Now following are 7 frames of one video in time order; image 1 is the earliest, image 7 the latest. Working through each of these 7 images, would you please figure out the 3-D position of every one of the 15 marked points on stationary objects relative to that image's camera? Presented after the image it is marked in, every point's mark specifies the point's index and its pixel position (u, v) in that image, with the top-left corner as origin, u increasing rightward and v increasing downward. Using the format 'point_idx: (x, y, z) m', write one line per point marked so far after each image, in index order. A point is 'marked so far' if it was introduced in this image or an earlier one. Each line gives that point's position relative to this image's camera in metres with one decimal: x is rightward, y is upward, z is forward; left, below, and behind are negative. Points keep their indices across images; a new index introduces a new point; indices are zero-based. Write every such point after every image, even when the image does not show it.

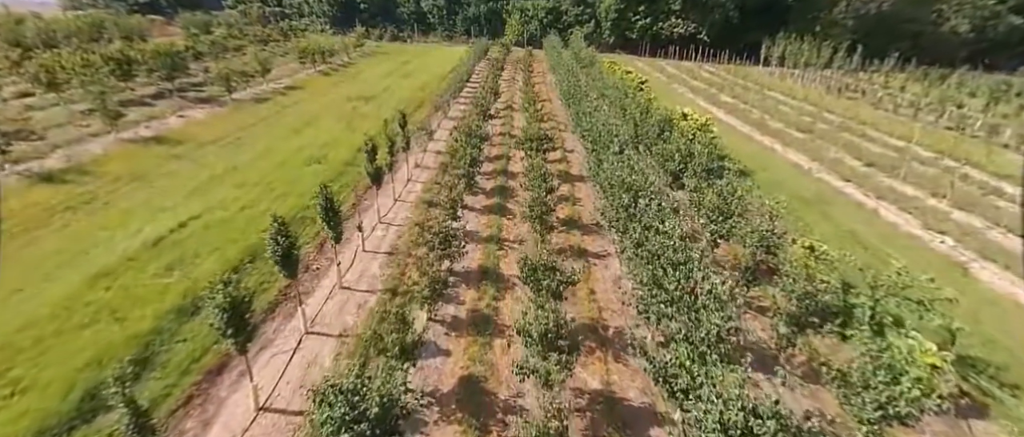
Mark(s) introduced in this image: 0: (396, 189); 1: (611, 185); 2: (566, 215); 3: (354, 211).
0: (-5.2, +1.3, +19.8) m
1: (+3.6, +1.1, +15.6) m
2: (+2.3, +0.1, +18.8) m
3: (-6.1, +0.3, +17.2) m
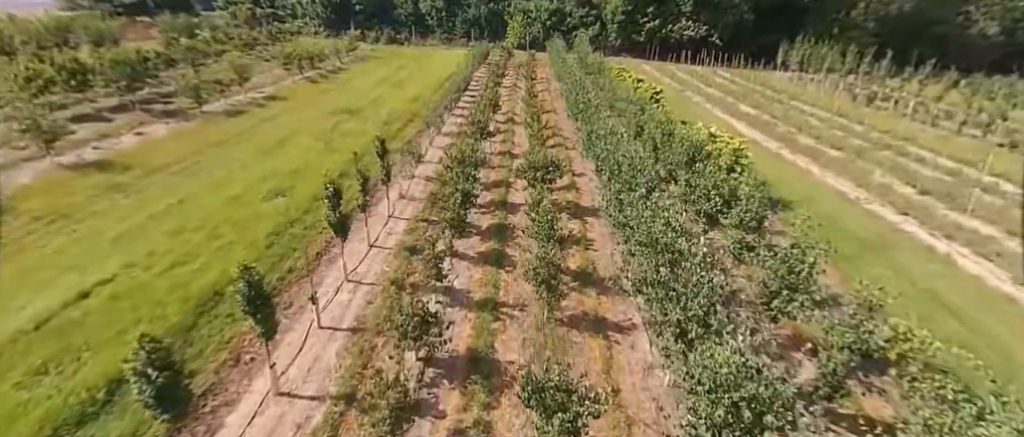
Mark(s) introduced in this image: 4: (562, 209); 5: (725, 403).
0: (-5.2, -0.5, +16.5) m
1: (+3.5, -0.7, +12.2) m
2: (+2.3, -1.7, +15.4) m
3: (-6.2, -1.5, +13.9) m
4: (+2.2, +0.4, +19.6) m
5: (+3.3, -2.8, +7.0) m
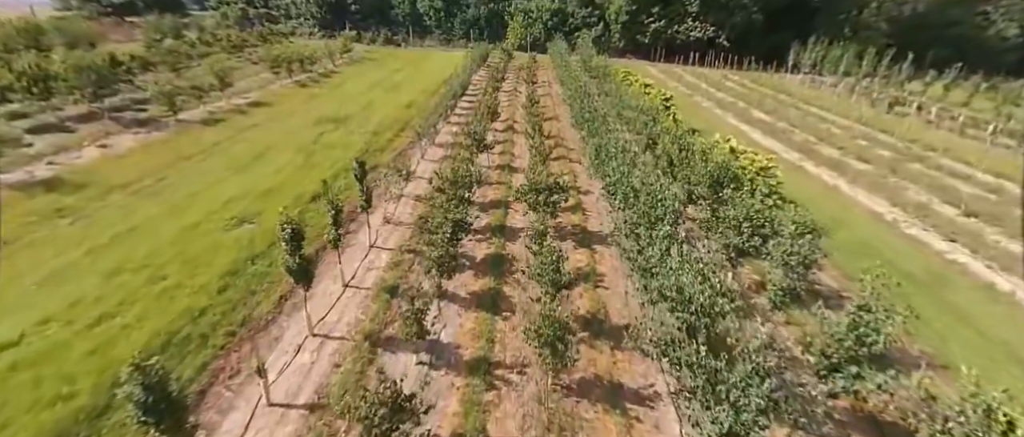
0: (-5.3, -1.6, +14.3) m
1: (+3.5, -1.8, +10.0) m
2: (+2.2, -2.7, +13.2) m
3: (-6.2, -2.5, +11.7) m
4: (+2.2, -0.7, +17.4) m
5: (+3.2, -3.9, +4.8) m
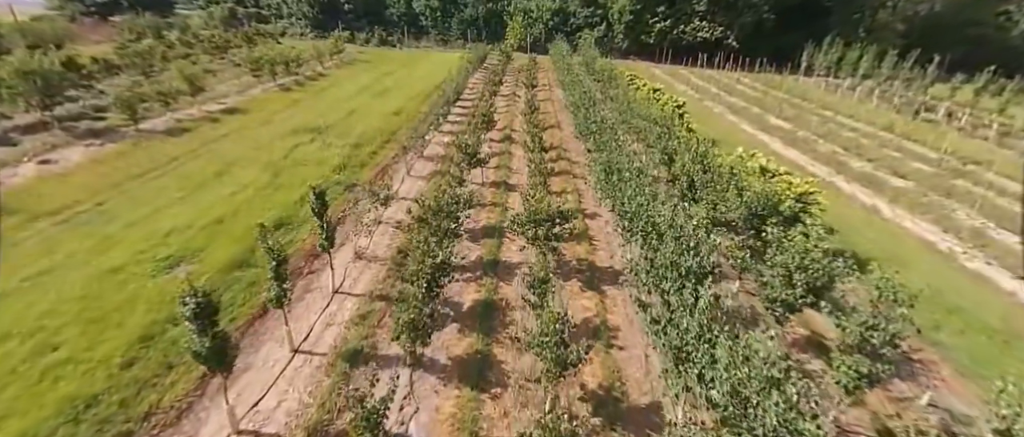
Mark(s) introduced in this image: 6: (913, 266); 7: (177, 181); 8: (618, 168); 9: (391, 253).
0: (-5.5, -2.7, +11.5) m
1: (+3.3, -2.9, +7.3) m
2: (+2.0, -3.9, +10.4) m
3: (-6.4, -3.7, +9.0) m
4: (+2.0, -1.9, +14.7) m
5: (+3.0, -5.1, +2.0) m
6: (+14.5, -1.6, +16.0) m
7: (-14.7, +1.7, +19.3) m
8: (+4.2, +2.0, +17.6) m
9: (-4.1, -1.2, +14.8) m
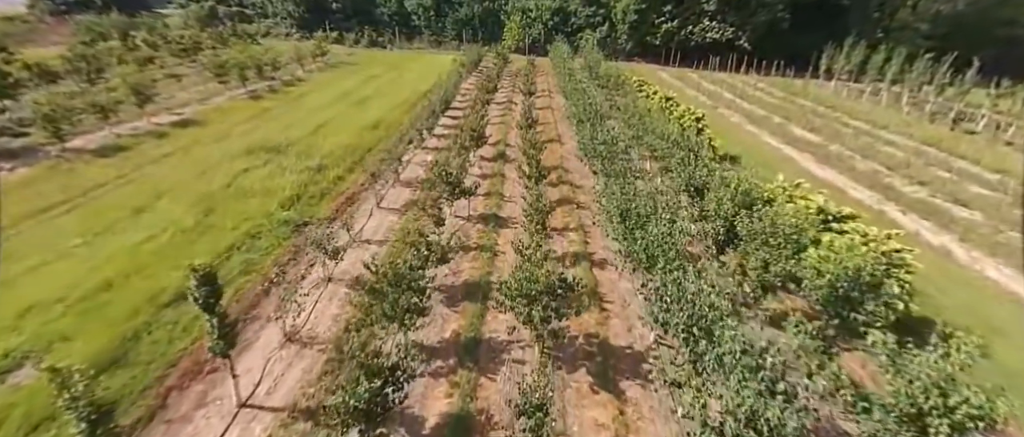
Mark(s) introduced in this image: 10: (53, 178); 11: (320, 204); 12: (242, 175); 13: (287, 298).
0: (-5.9, -4.4, +7.7) m
1: (+2.9, -4.6, +3.4) m
2: (+1.7, -5.6, +6.6) m
3: (-6.8, -5.4, +5.1) m
4: (+1.6, -3.6, +10.9) m
5: (+2.7, -6.8, -1.8) m
6: (+14.1, -3.3, +12.1) m
7: (-15.1, 0.0, +15.5) m
8: (+3.8, +0.3, +13.8) m
9: (-4.5, -2.9, +11.0) m
10: (-19.5, +1.7, +18.8) m
11: (-7.6, +0.6, +17.3) m
12: (-11.5, +1.8, +18.7) m
13: (-6.2, -2.1, +12.0) m
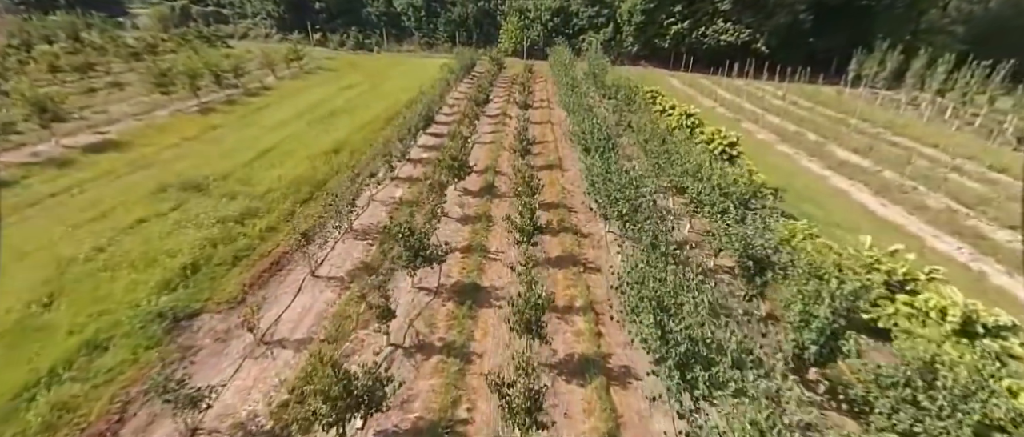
0: (-6.4, -6.6, +2.8) m
1: (+2.4, -6.8, -1.5) m
2: (+1.2, -7.8, +1.7) m
3: (-7.3, -7.6, +0.2) m
4: (+1.1, -5.8, +6.0) m
5: (+2.1, -9.0, -6.7) m
6: (+13.6, -5.6, +7.2) m
7: (-15.6, -2.2, +10.6) m
8: (+3.3, -1.9, +8.9) m
9: (-5.0, -5.1, +6.1) m
10: (-20.0, -0.4, +13.9) m
11: (-8.1, -1.6, +12.4) m
12: (-12.0, -0.4, +13.8) m
13: (-6.7, -4.3, +7.1) m
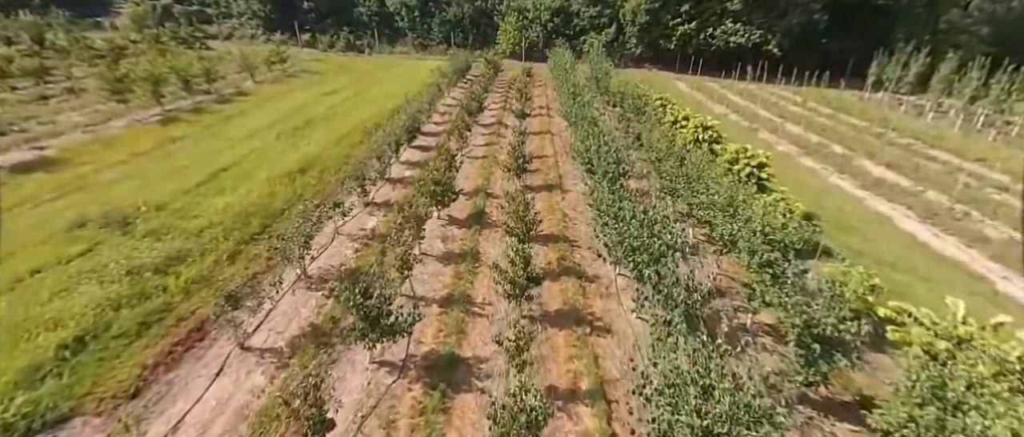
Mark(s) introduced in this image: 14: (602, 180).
0: (-6.7, -7.9, -0.1) m
1: (+2.0, -8.2, -4.4) m
2: (+0.8, -9.1, -1.3) m
3: (-7.7, -8.9, -2.7) m
4: (+0.8, -7.1, +3.0) m
5: (+1.8, -10.3, -9.7) m
6: (+13.3, -6.9, +4.2) m
7: (-15.9, -3.5, +7.7) m
8: (+3.0, -3.2, +5.9) m
9: (-5.3, -6.4, +3.1) m
10: (-20.3, -1.7, +11.0) m
11: (-8.4, -2.9, +9.5) m
12: (-12.3, -1.7, +10.9) m
13: (-7.0, -5.6, +4.1) m
14: (+3.4, +1.3, +16.5) m
